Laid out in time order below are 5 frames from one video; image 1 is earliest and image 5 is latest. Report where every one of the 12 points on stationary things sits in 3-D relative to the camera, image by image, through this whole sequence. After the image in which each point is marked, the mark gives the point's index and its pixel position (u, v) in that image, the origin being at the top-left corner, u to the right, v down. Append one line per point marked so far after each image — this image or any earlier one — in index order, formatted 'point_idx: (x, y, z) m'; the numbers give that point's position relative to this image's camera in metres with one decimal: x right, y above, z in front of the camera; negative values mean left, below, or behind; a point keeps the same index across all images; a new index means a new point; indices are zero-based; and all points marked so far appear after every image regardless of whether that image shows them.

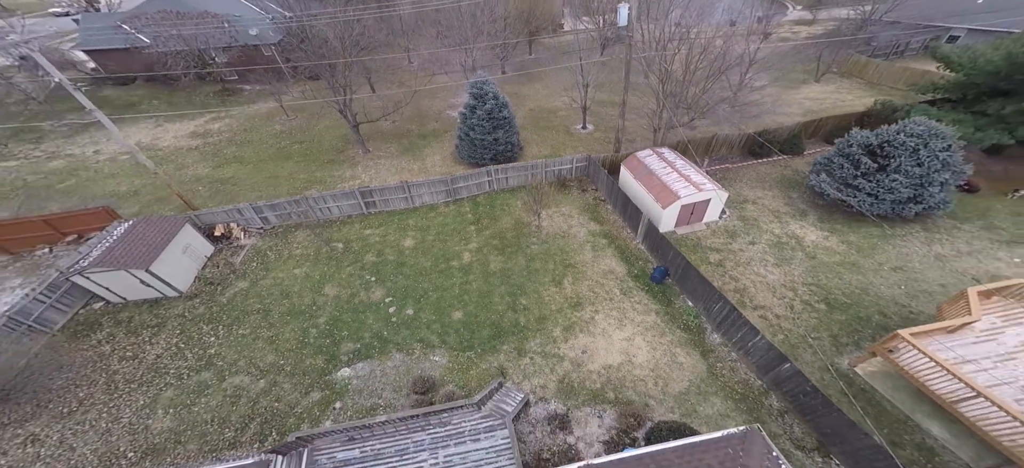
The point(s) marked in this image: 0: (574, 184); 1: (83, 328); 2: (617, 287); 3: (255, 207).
0: (+2.6, +2.1, +15.5) m
1: (-12.7, -2.8, +10.9) m
2: (+3.1, -1.6, +10.9) m
3: (-9.8, +0.9, +13.9) m
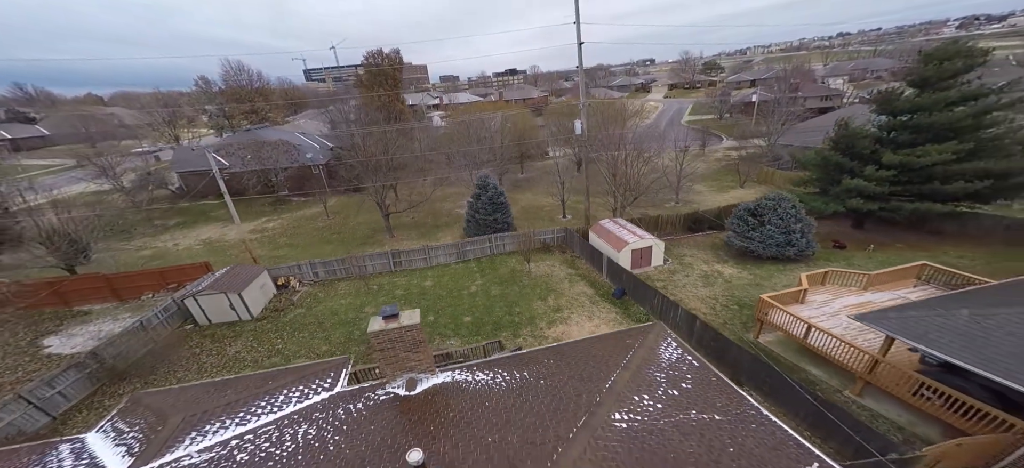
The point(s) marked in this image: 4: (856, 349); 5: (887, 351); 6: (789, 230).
0: (+2.4, -0.8, +20.2) m
1: (-12.8, -4.0, +14.0) m
2: (+3.0, -2.7, +14.6) m
3: (-10.0, -1.6, +18.1) m
4: (+8.4, -2.9, +8.8) m
5: (+8.5, -2.8, +8.1) m
6: (+12.3, +0.2, +16.2) m
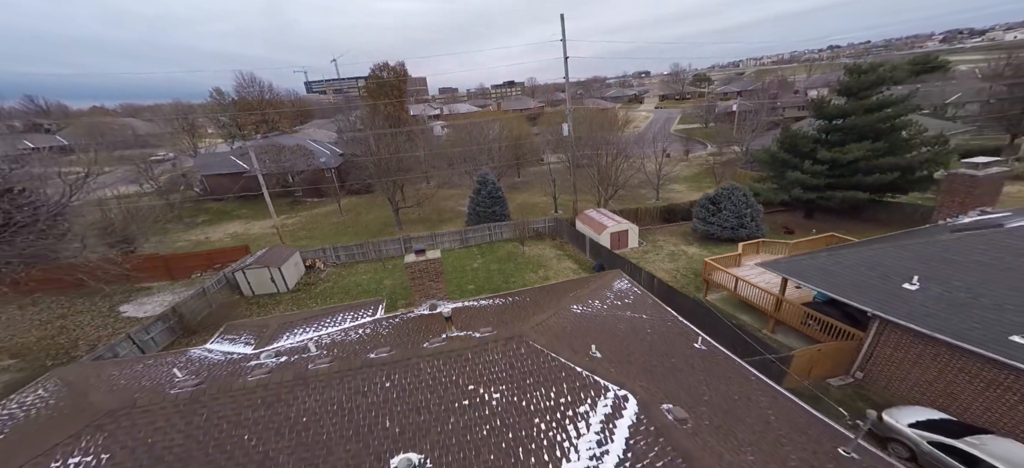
0: (+2.2, -0.1, +23.1) m
1: (-13.0, -3.2, +16.8) m
2: (+2.8, -1.9, +17.5) m
3: (-10.2, -0.9, +21.0) m
4: (+8.3, -1.9, +11.7) m
5: (+8.3, -1.7, +11.1) m
6: (+12.1, +1.0, +19.2) m
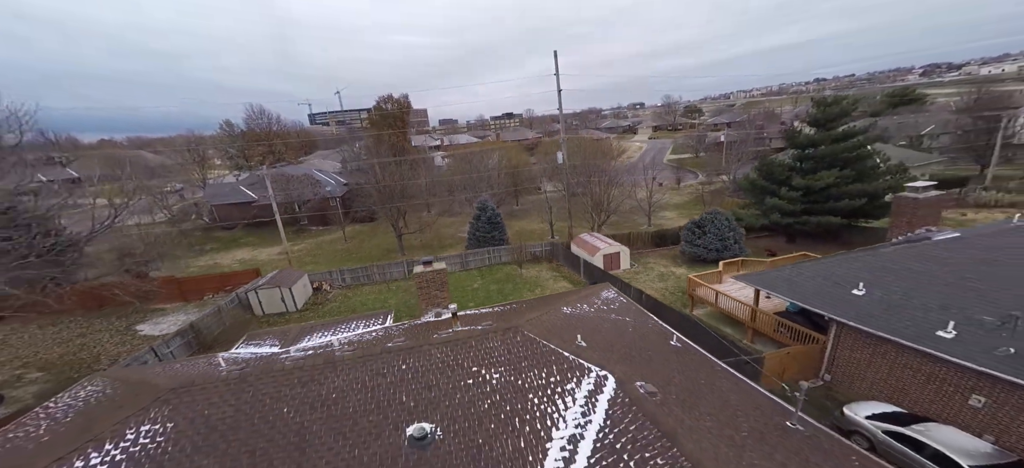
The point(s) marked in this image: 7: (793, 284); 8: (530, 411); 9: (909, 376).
0: (+2.1, -1.7, +24.3) m
1: (-13.0, -4.3, +17.6) m
2: (+2.7, -3.0, +18.5) m
3: (-10.3, -2.3, +22.0) m
4: (+8.2, -2.5, +12.7) m
5: (+8.3, -2.3, +12.1) m
6: (+12.0, -0.2, +20.5) m
7: (+8.1, -1.5, +10.6) m
8: (+0.3, -2.9, +5.9) m
9: (+9.1, -3.3, +8.3) m
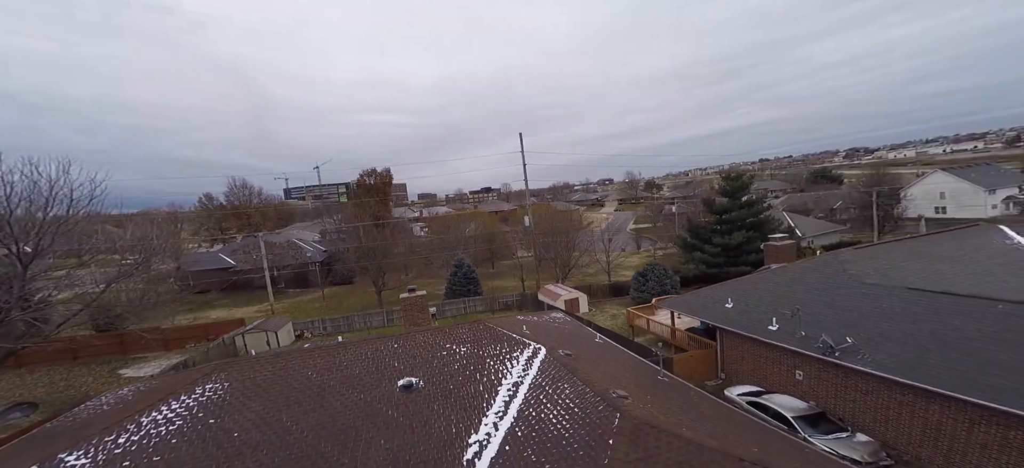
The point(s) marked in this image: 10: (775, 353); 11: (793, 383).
0: (-0.1, -5.4, +26.9) m
1: (-14.7, -6.8, +18.9) m
2: (+1.0, -5.6, +21.0) m
3: (-12.2, -5.6, +23.7) m
4: (+6.8, -4.1, +15.8) m
5: (+6.9, -3.7, +15.2) m
6: (+10.1, -3.3, +24.1) m
7: (+6.9, -2.6, +13.9) m
8: (-0.6, -3.2, +8.5) m
9: (+8.0, -4.0, +11.4) m
10: (+8.0, -3.6, +11.0) m
11: (+8.3, -4.3, +10.7) m
